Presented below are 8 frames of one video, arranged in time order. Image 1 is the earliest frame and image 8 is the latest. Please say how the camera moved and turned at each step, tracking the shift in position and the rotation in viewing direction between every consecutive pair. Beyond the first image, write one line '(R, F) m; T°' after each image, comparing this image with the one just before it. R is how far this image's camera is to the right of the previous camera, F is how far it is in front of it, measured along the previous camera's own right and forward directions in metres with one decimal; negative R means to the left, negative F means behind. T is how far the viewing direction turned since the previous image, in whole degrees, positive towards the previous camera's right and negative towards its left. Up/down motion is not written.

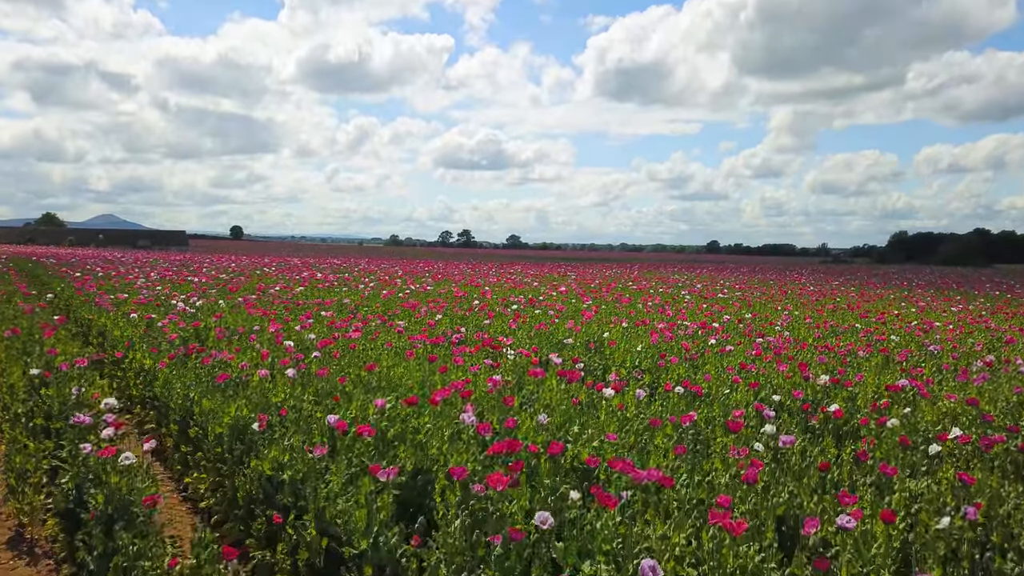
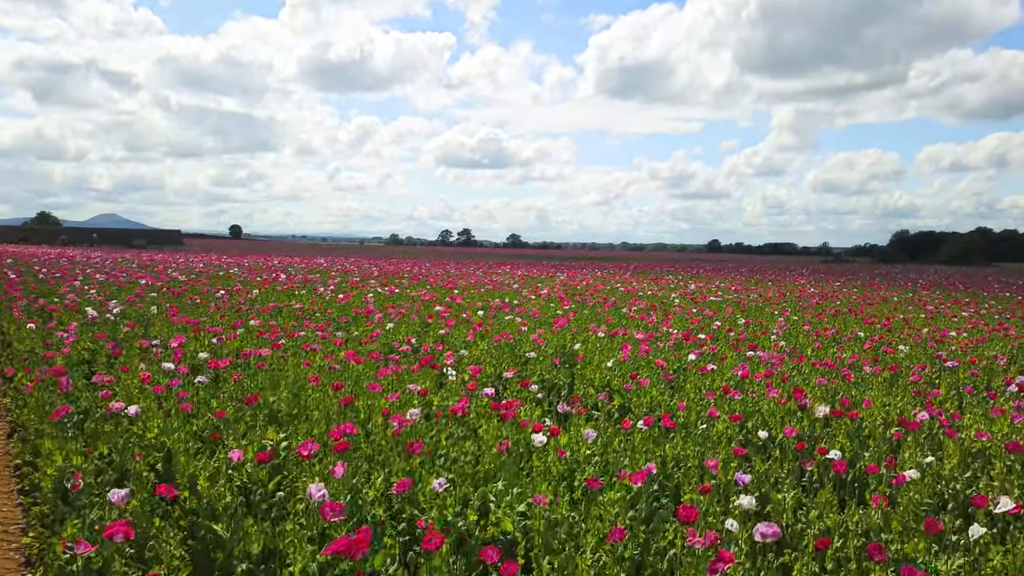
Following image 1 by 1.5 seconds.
(+0.3, +1.0) m; 0°
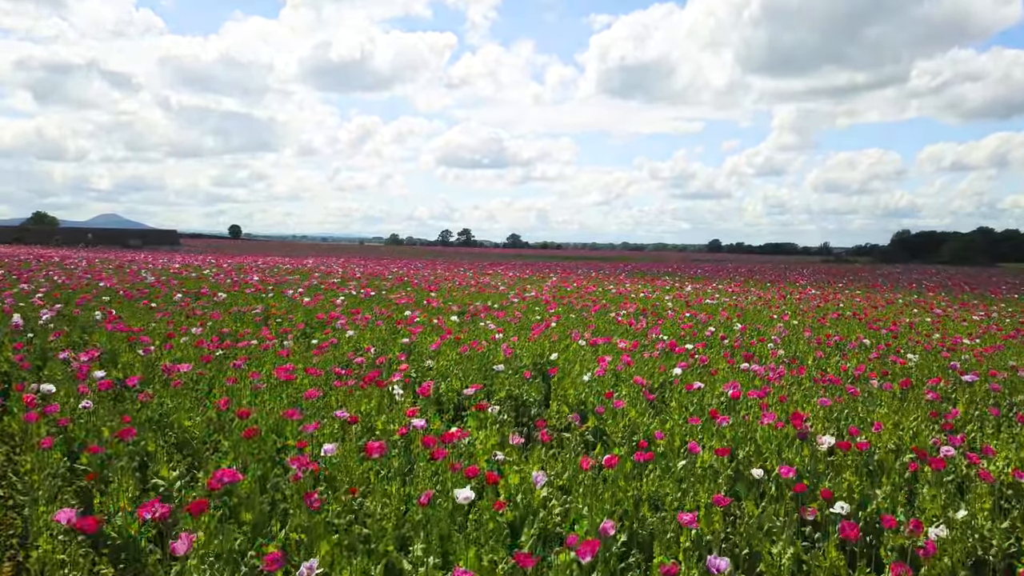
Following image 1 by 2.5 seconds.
(+0.2, +0.7) m; 0°
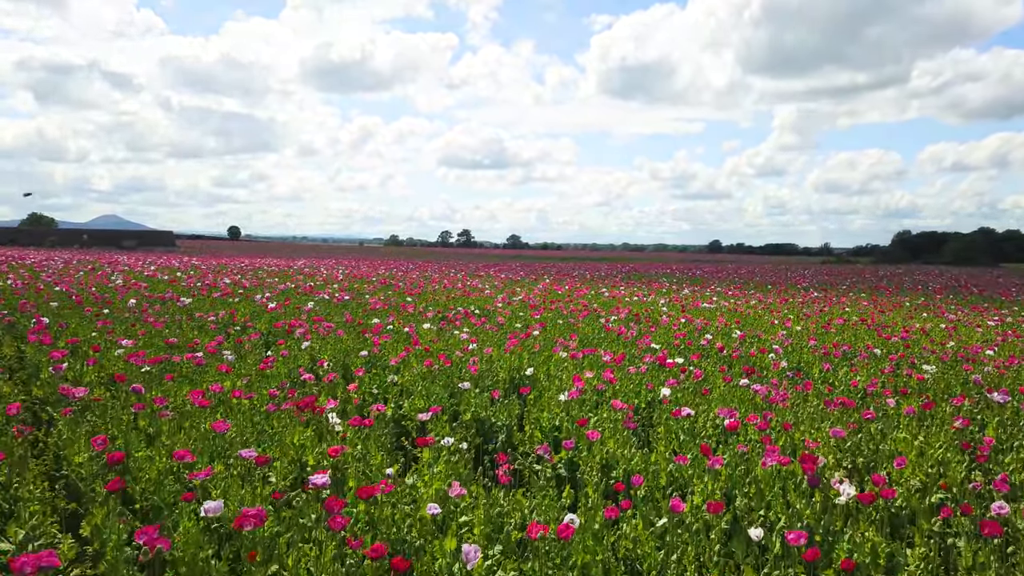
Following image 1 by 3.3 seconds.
(+0.1, +0.7) m; 0°
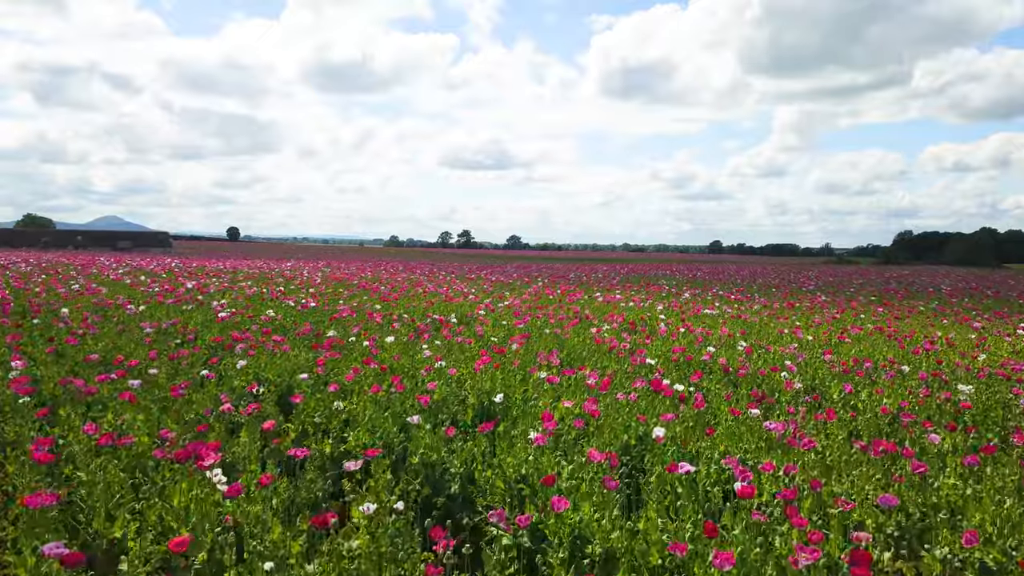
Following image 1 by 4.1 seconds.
(+0.1, +0.9) m; 0°
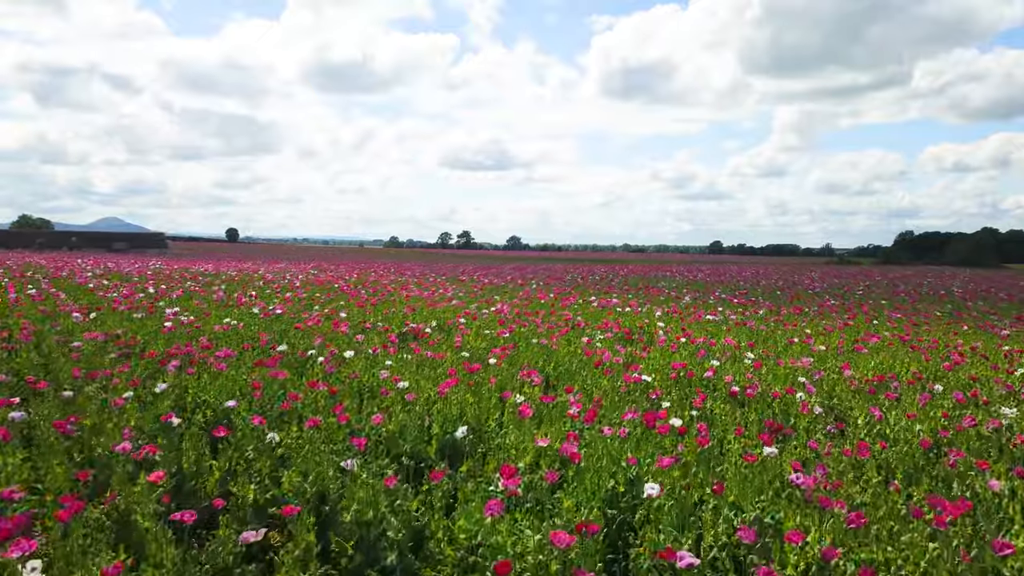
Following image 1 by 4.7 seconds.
(+0.1, +0.8) m; 0°
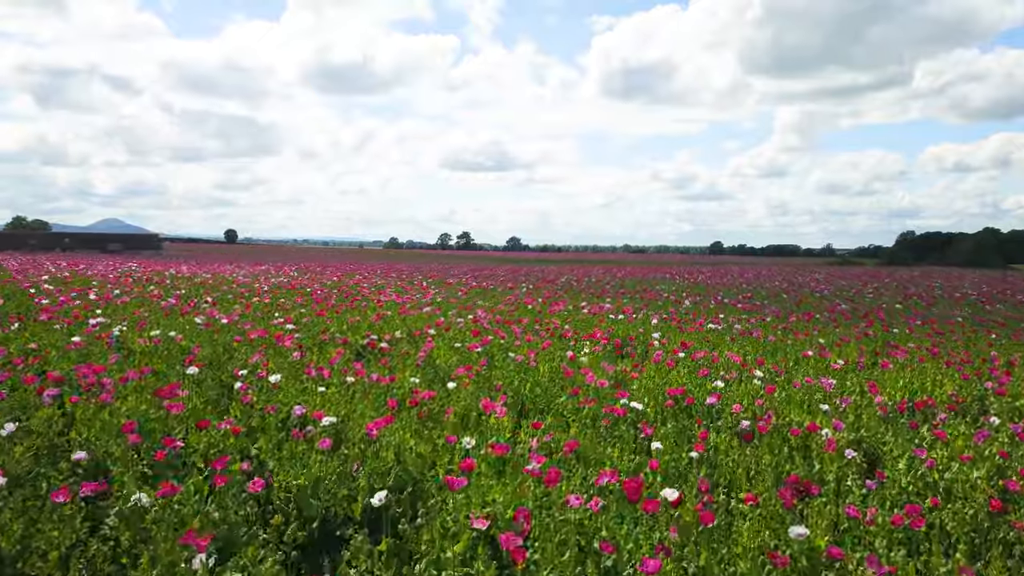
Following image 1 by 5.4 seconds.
(+0.2, +1.0) m; 0°
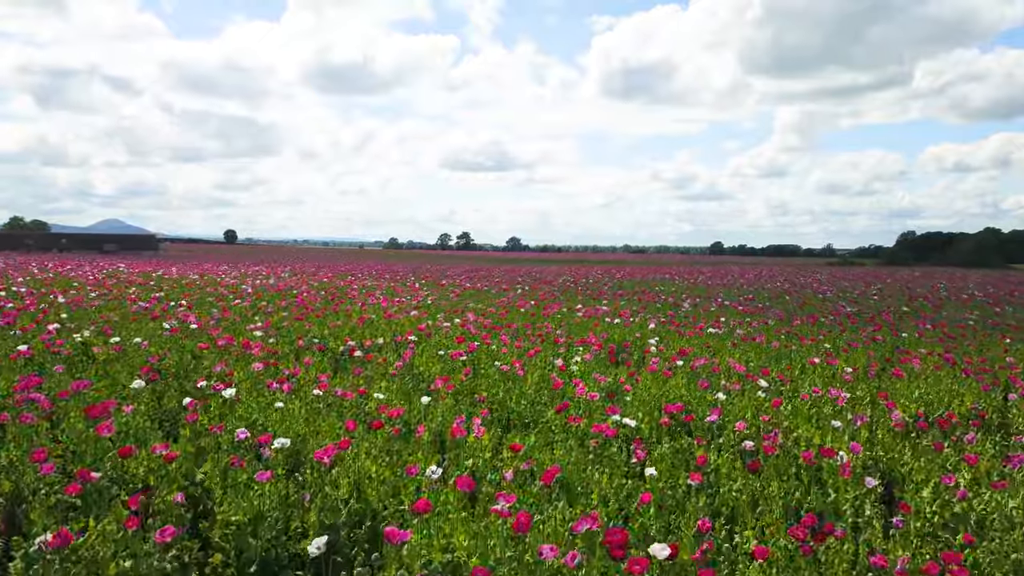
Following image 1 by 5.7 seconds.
(+0.1, +0.5) m; 0°
